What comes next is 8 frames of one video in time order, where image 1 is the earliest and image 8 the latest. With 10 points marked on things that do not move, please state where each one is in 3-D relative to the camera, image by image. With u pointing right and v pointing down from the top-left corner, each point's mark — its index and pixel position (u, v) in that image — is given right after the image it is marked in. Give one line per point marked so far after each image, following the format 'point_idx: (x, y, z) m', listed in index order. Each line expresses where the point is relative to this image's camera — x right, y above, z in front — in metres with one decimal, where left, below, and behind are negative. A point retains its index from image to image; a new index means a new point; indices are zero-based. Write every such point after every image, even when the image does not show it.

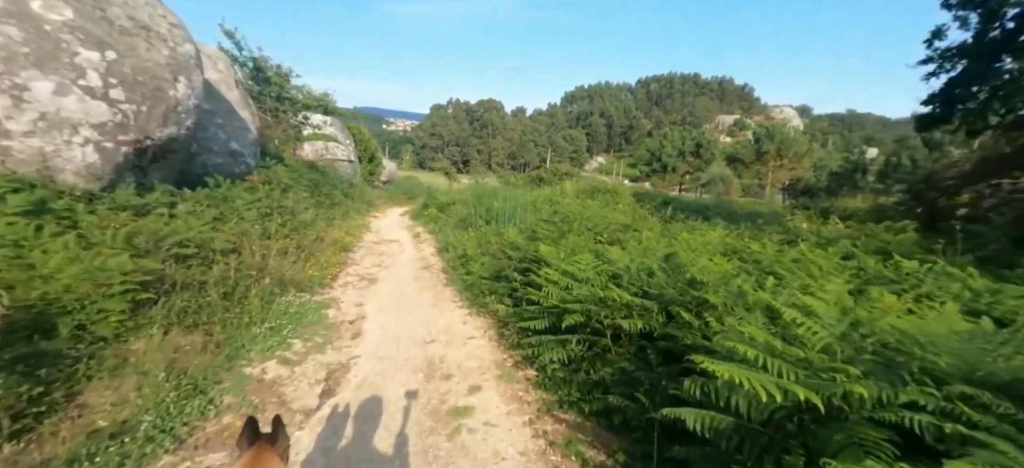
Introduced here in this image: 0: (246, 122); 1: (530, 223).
0: (-7.2, +3.0, +11.3) m
1: (+0.4, +0.2, +7.9) m
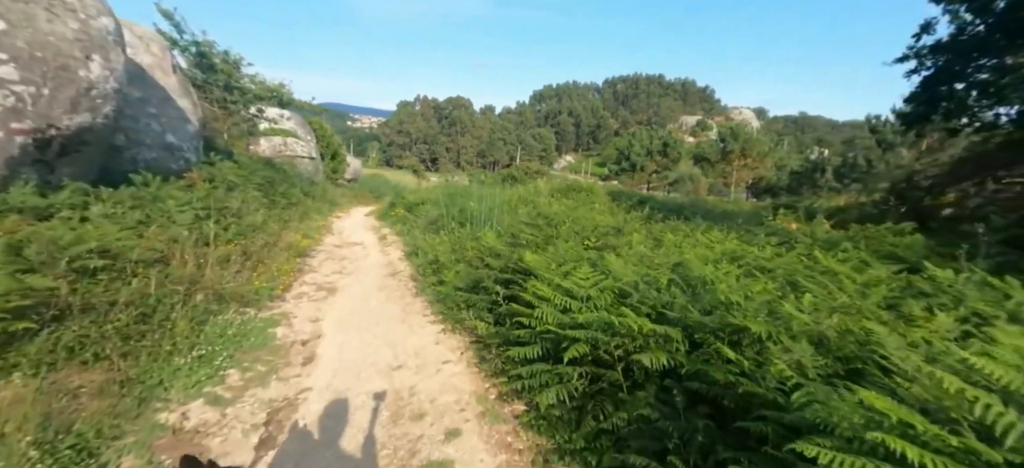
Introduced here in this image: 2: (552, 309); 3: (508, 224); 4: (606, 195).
0: (-7.8, +2.9, +10.0) m
1: (0.0, +0.1, +7.2) m
2: (+0.3, -0.6, +3.3) m
3: (0.0, +0.1, +7.5) m
4: (+3.9, +1.6, +17.6) m
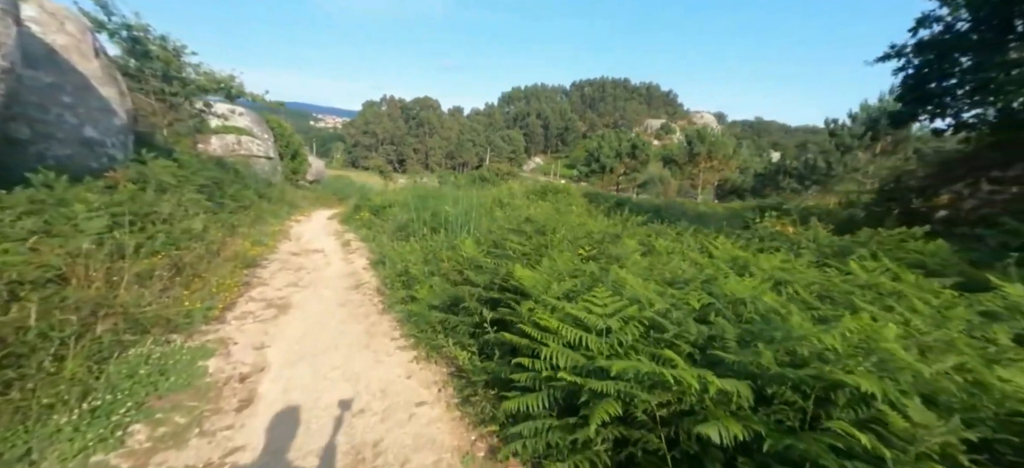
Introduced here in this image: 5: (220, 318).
0: (-8.3, +2.7, +8.7) m
1: (-0.4, 0.0, +6.5) m
2: (+0.3, -0.7, +2.5) m
3: (-0.4, 0.0, +6.7) m
4: (+2.9, +1.5, +17.1) m
5: (-4.1, -1.2, +5.9) m
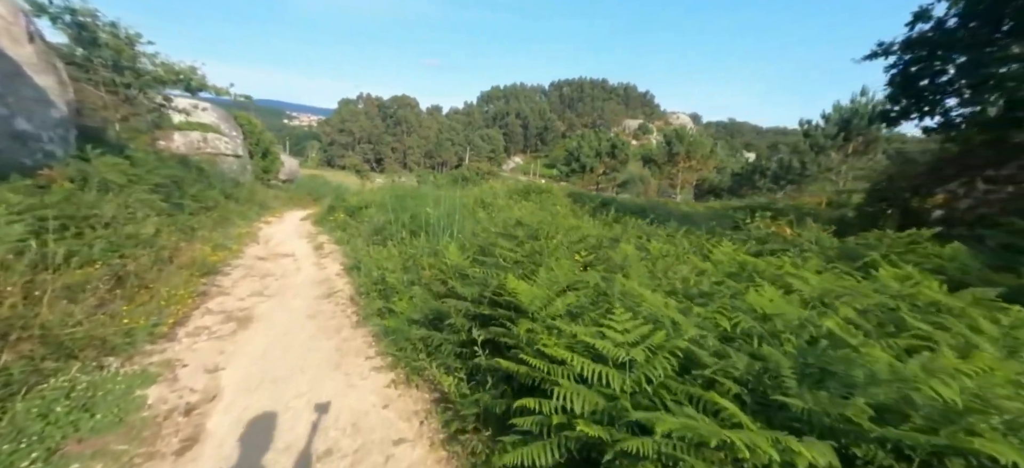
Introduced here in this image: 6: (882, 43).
0: (-8.6, +2.6, +7.8) m
1: (-0.5, 0.0, +6.0) m
2: (+0.3, -0.7, +2.1) m
3: (-0.6, 0.0, +6.2) m
4: (+2.1, +1.5, +16.7) m
5: (-4.2, -1.3, +5.2) m
6: (+7.9, +4.1, +8.9) m
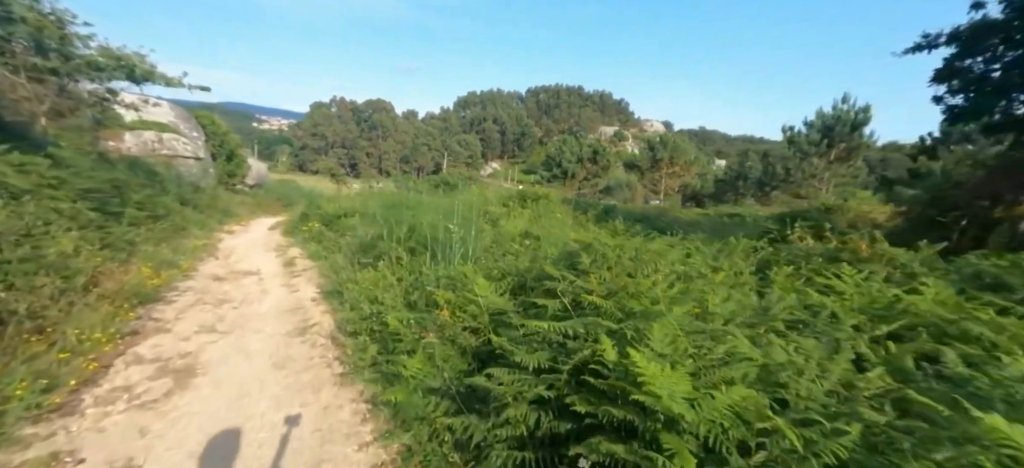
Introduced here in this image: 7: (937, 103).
0: (-8.4, +2.3, +6.0) m
1: (-0.2, -0.3, +4.6) m
2: (+0.9, -0.9, +0.8) m
3: (-0.3, -0.3, +4.9) m
4: (+1.9, +1.1, +15.5) m
5: (-3.8, -1.5, +3.6) m
6: (+8.0, +3.9, +8.1) m
7: (+8.6, +2.7, +8.5) m
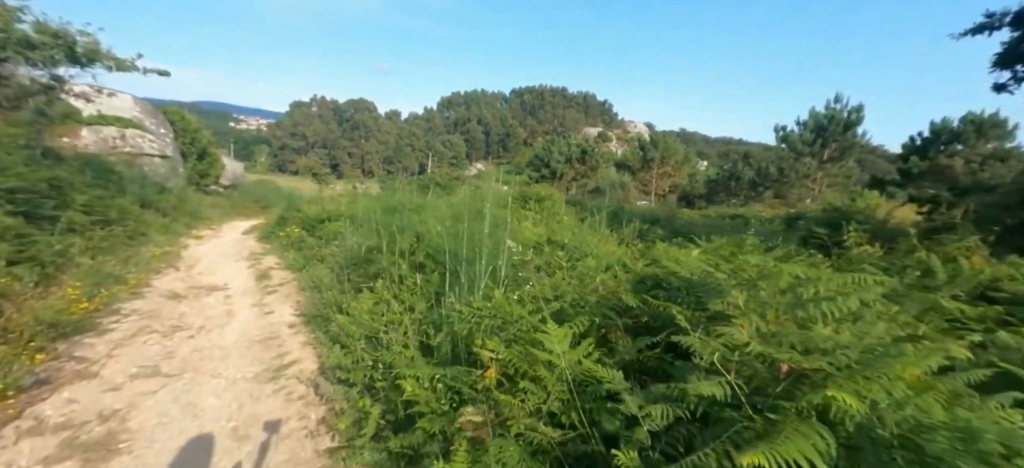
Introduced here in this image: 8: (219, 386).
0: (-8.1, +2.2, +4.5) m
1: (+0.2, -0.4, +3.4) m
2: (+1.4, -1.0, -0.4) m
3: (+0.1, -0.4, +3.7) m
4: (+1.9, +1.0, +14.4) m
5: (-3.4, -1.6, +2.3) m
6: (+8.3, +3.8, +7.2) m
7: (+8.9, +2.6, +7.6) m
8: (-2.8, -1.4, +4.0) m
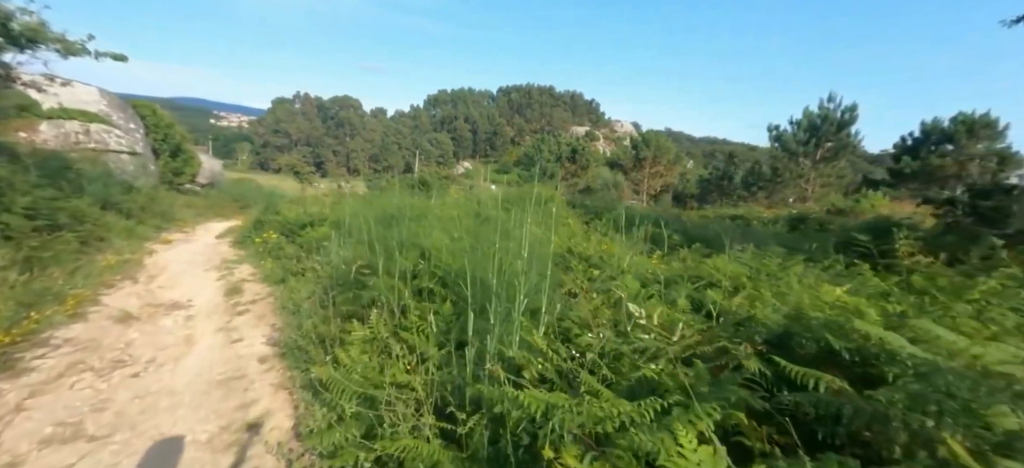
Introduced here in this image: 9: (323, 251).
0: (-7.8, +2.0, +3.4) m
1: (+0.5, -0.5, +2.5) m
2: (+1.8, -1.1, -1.2) m
3: (+0.4, -0.5, +2.8) m
4: (+1.8, +0.9, +13.6) m
5: (-3.1, -1.8, +1.3) m
6: (+8.4, +3.7, +6.6) m
7: (+9.0, +2.5, +7.0) m
8: (-2.6, -1.6, +3.0) m
9: (-3.2, -0.3, +7.2) m
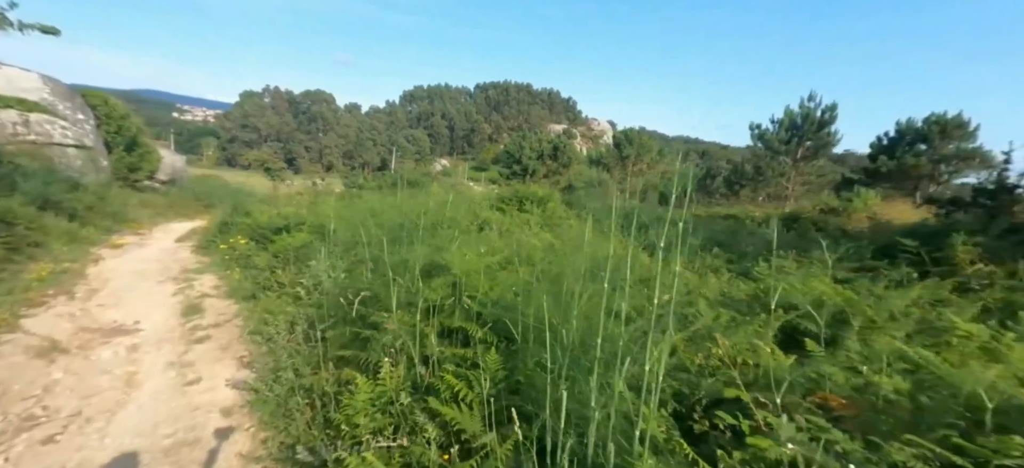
0: (-7.4, +1.9, +2.0) m
1: (+0.9, -0.6, +1.7) m
2: (+2.4, -1.3, -2.0) m
3: (+0.8, -0.6, +1.9) m
4: (+1.6, +0.9, +12.7) m
5: (-2.6, -1.9, +0.2) m
6: (+8.6, +3.6, +6.1) m
7: (+9.2, +2.4, +6.6) m
8: (-2.2, -1.7, +2.0) m
9: (-3.1, -0.4, +6.1) m
